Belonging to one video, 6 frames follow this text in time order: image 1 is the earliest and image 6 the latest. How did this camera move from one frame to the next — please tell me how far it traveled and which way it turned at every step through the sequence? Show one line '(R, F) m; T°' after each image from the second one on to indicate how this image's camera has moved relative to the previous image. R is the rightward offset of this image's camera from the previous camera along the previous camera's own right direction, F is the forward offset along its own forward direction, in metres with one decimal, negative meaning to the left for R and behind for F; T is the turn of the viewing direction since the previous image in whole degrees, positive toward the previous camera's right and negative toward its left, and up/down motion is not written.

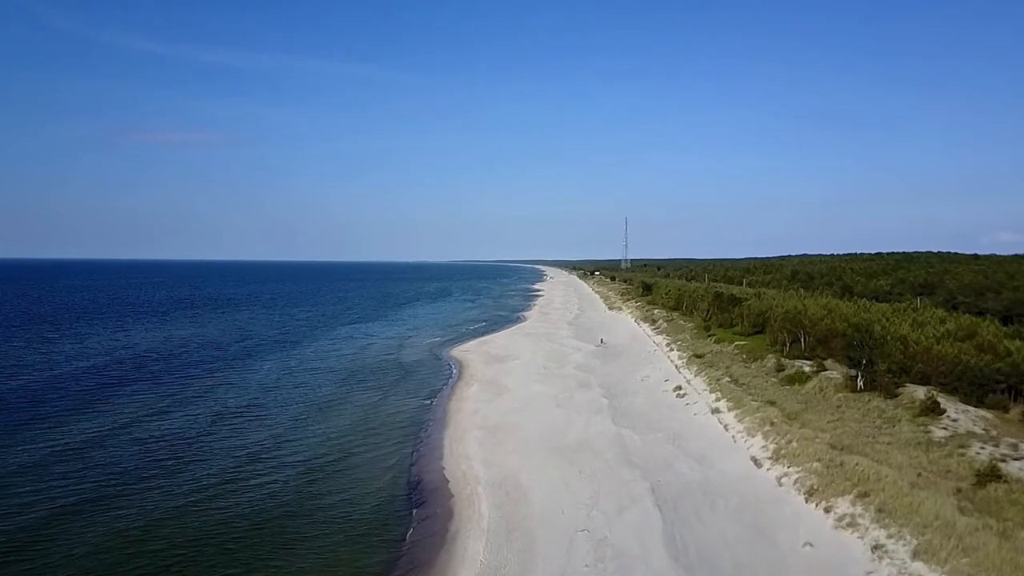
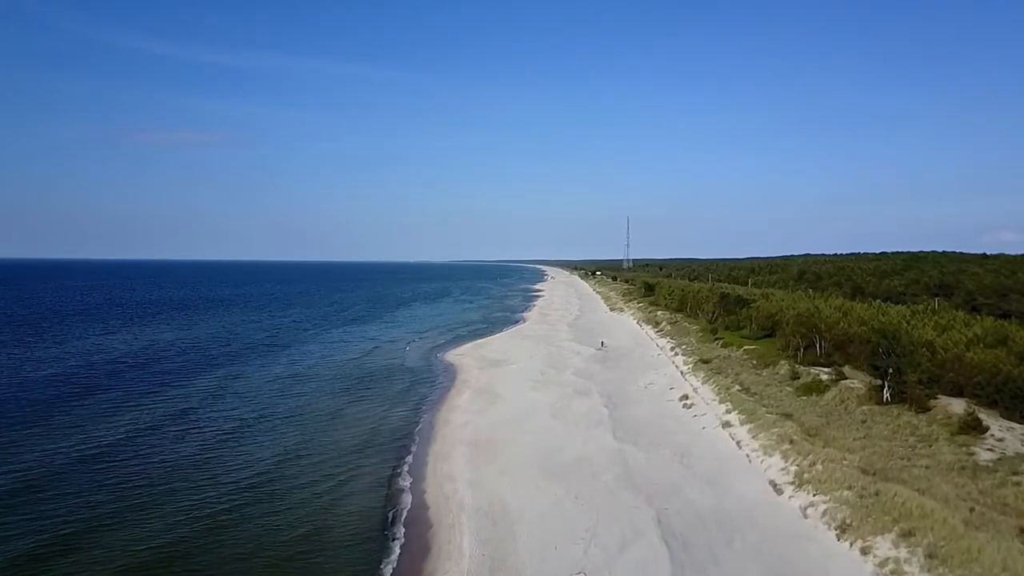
(+0.3, +1.9) m; 0°
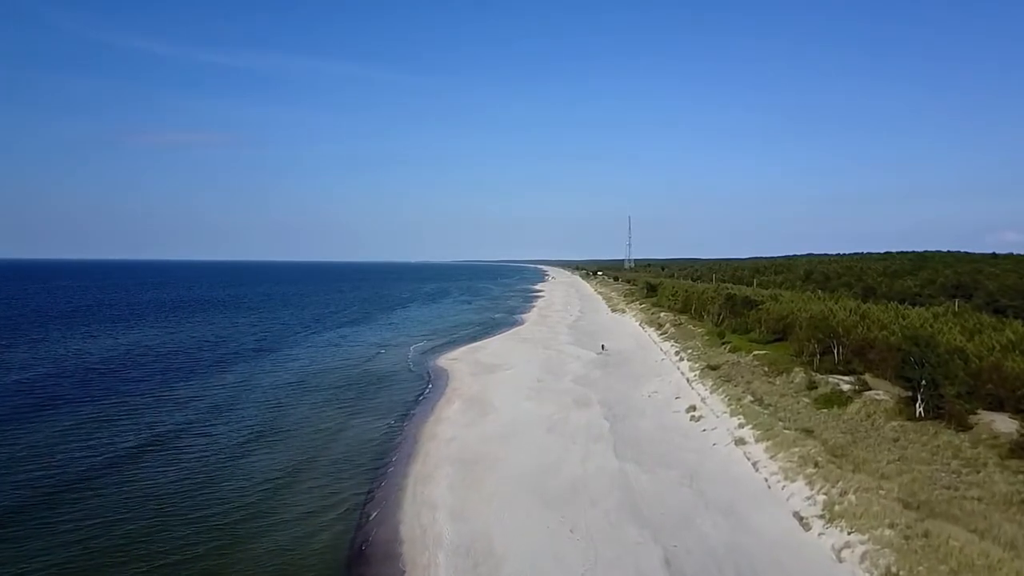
(+0.3, +2.0) m; 0°
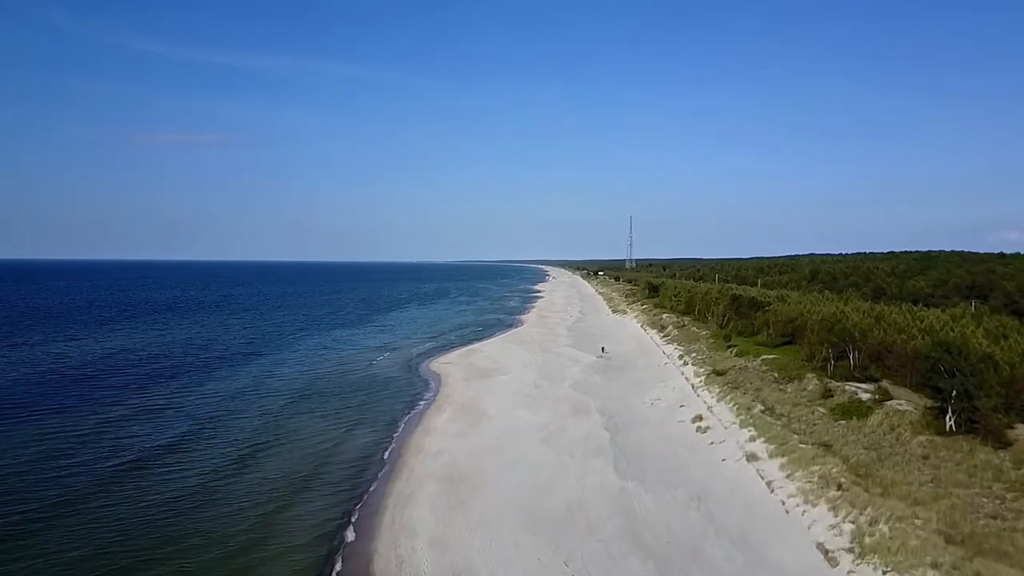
(+0.3, +1.5) m; 0°
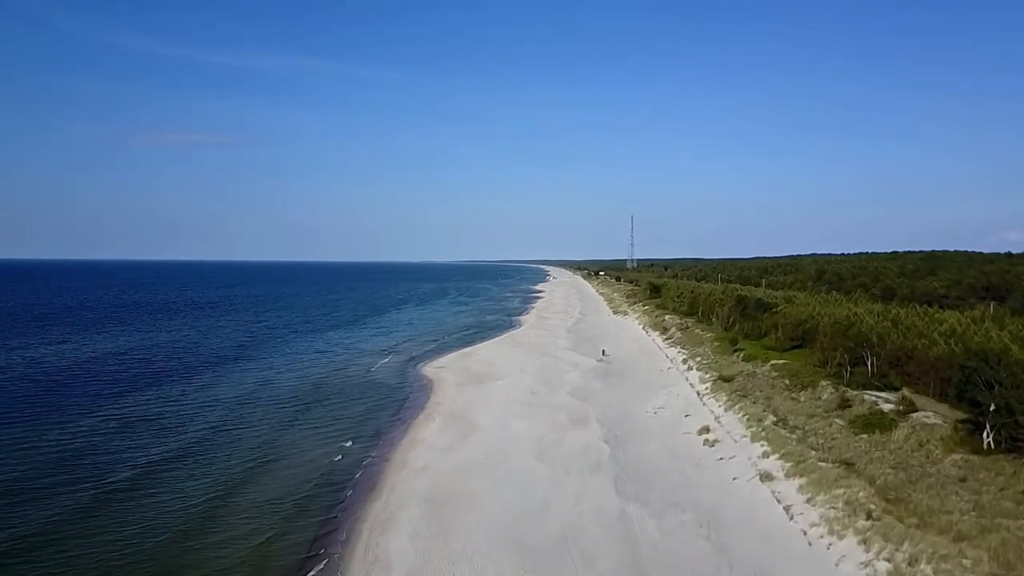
(+0.3, +1.5) m; 0°
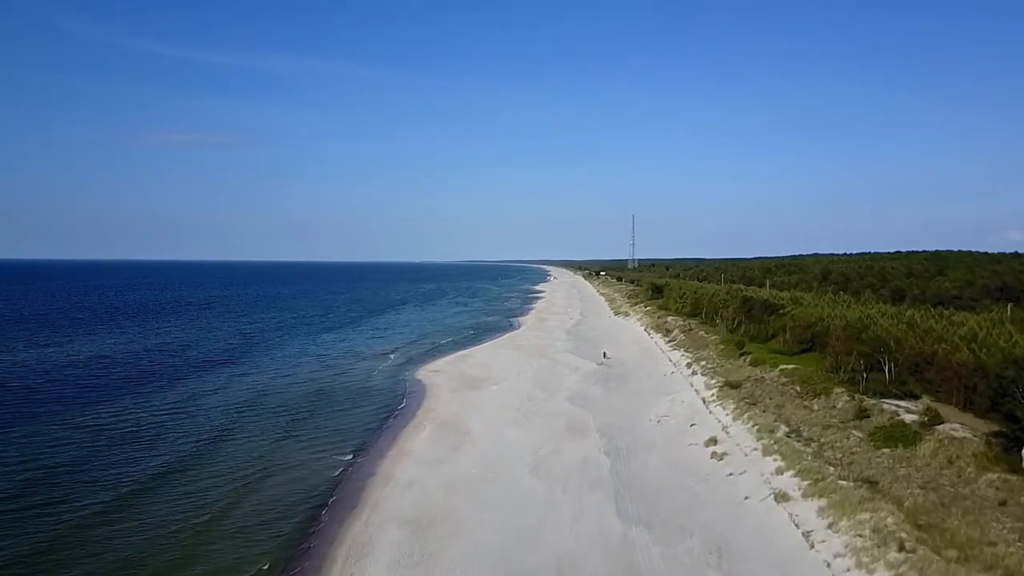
(+0.2, +1.3) m; 0°
